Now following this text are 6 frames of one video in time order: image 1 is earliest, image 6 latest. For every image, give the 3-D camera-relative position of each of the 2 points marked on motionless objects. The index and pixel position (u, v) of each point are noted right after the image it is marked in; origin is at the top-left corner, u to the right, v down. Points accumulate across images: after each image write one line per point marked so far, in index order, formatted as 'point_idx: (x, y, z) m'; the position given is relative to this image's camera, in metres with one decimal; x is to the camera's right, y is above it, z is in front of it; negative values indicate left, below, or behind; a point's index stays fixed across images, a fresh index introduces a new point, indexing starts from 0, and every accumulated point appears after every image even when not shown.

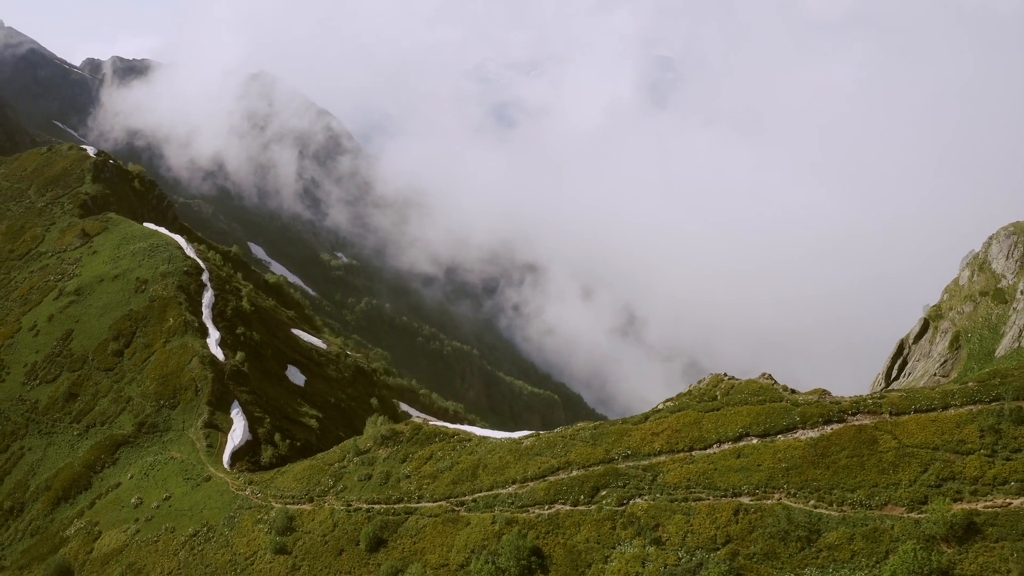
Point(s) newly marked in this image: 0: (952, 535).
0: (+15.7, -9.0, +19.0) m
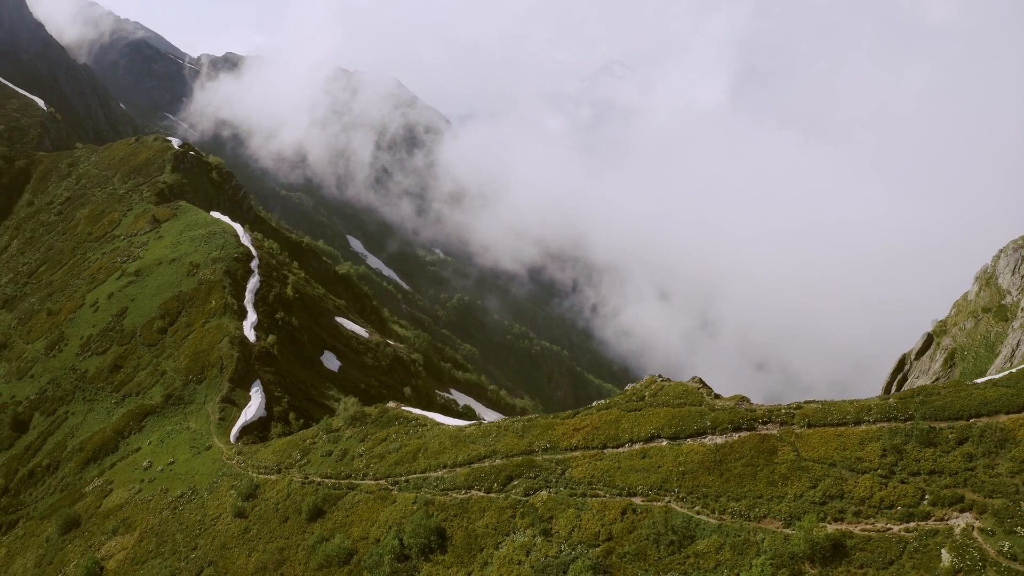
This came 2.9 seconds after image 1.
0: (+10.4, -9.2, +18.4) m
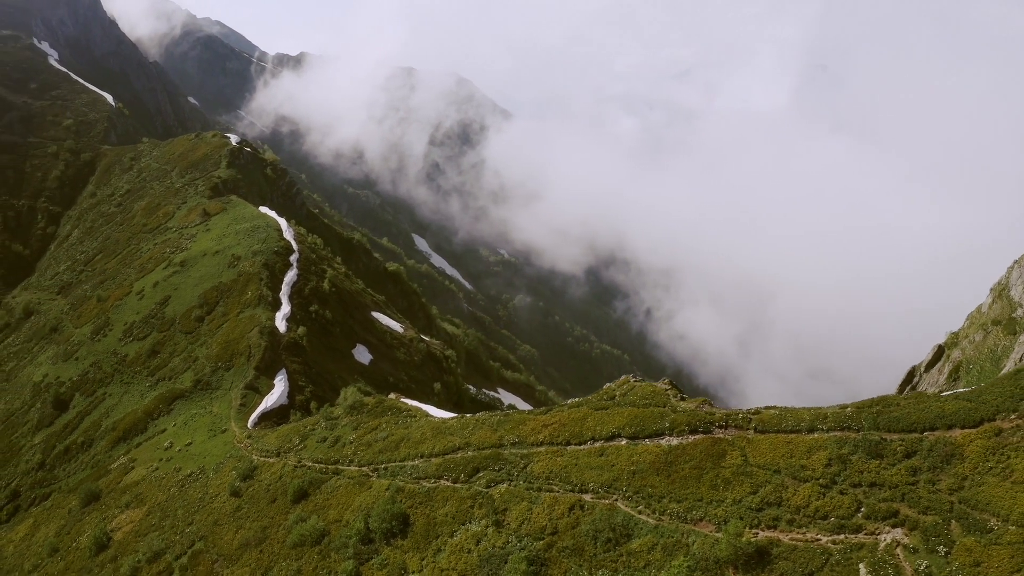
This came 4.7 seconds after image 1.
0: (+7.8, -9.3, +18.5) m
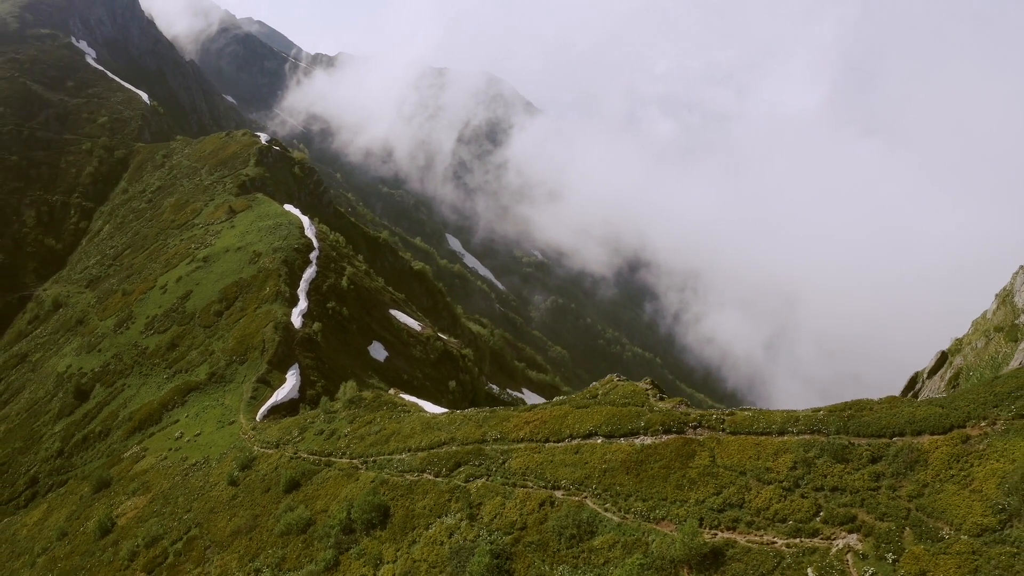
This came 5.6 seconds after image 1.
0: (+6.2, -9.3, +18.7) m
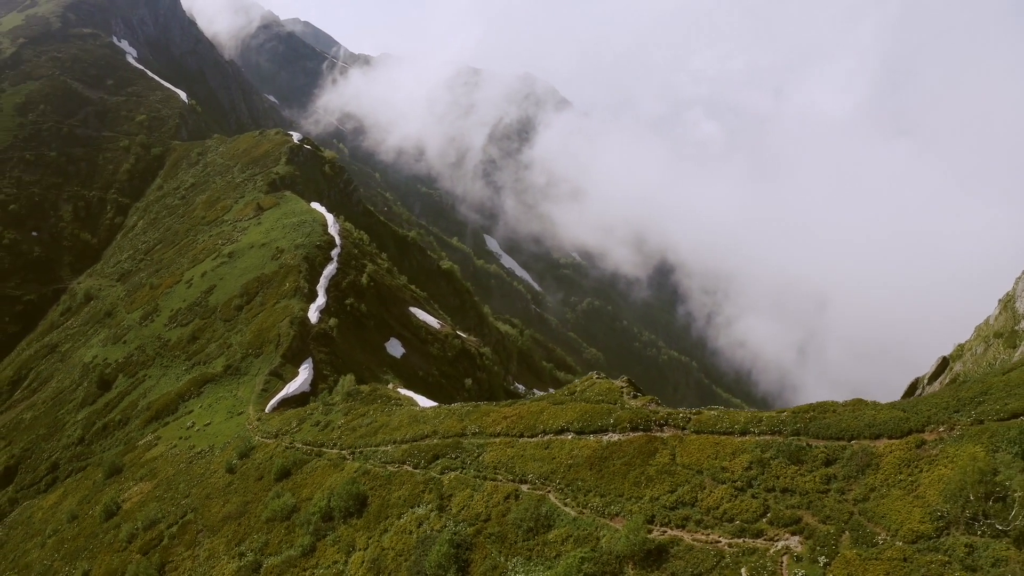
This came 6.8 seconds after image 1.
0: (+4.4, -9.3, +18.9) m
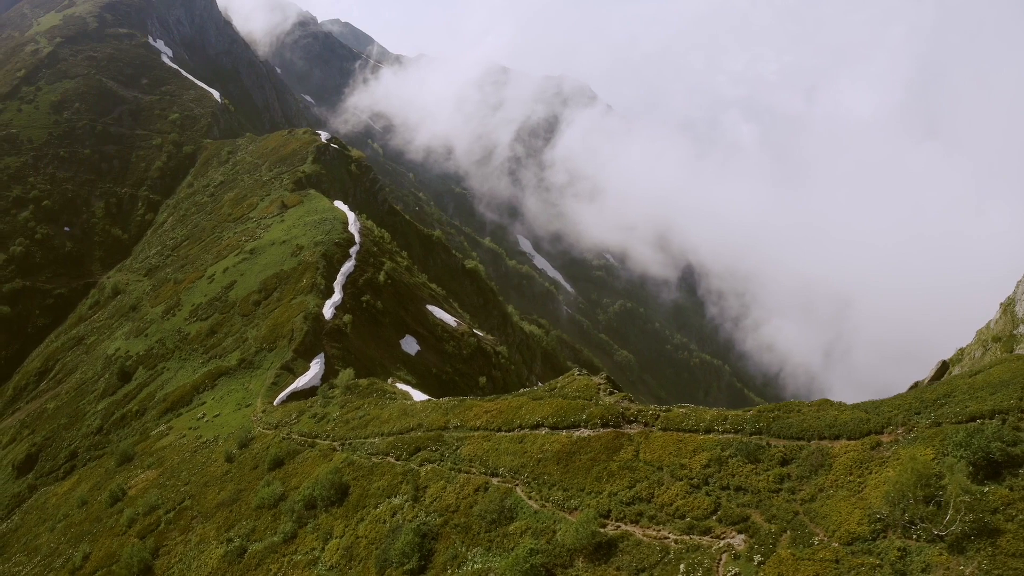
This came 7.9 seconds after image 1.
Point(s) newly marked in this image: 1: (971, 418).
0: (+2.7, -9.2, +19.3) m
1: (+15.5, -4.4, +18.4) m
